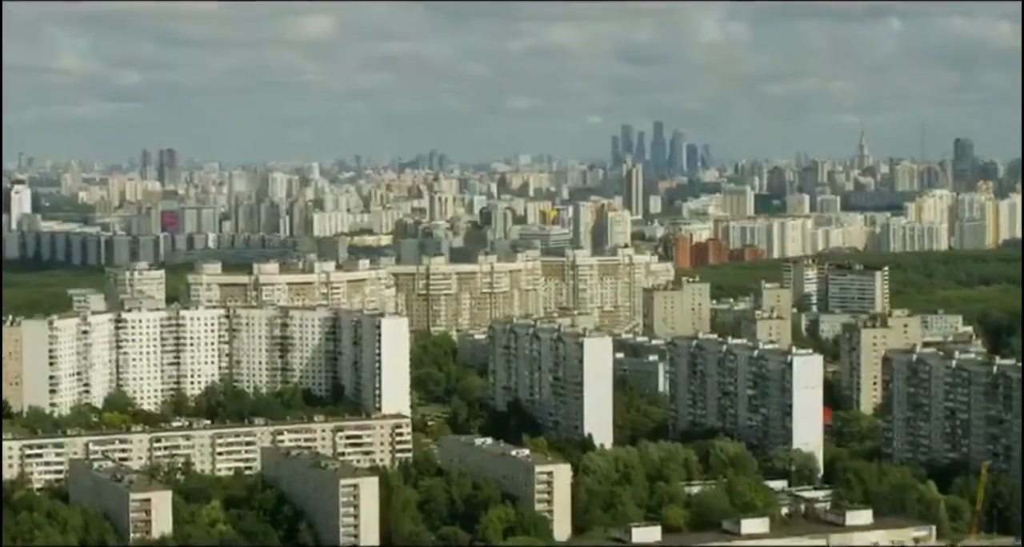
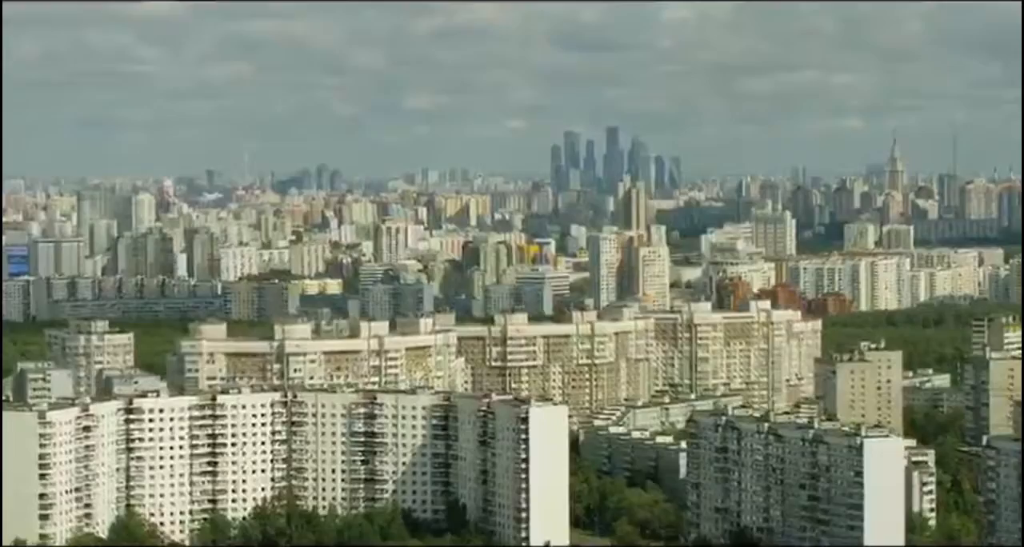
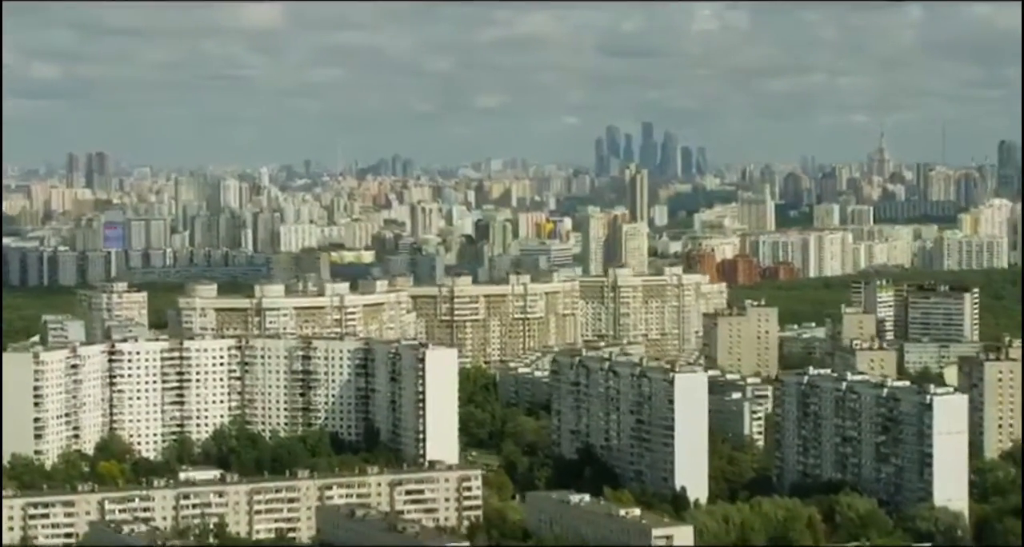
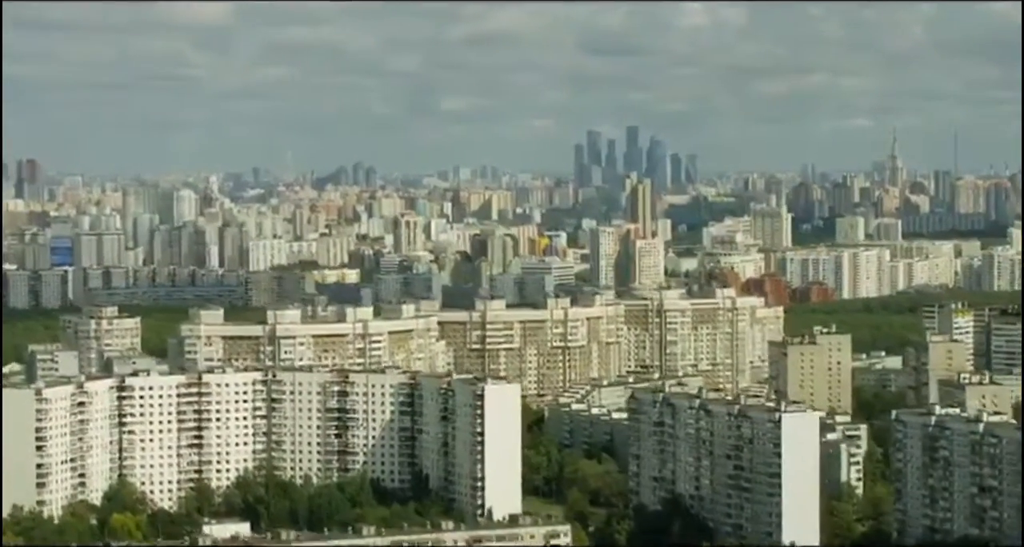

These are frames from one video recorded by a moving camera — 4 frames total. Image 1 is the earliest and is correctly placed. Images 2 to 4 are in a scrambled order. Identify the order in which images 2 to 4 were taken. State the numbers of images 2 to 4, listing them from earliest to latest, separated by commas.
3, 4, 2
